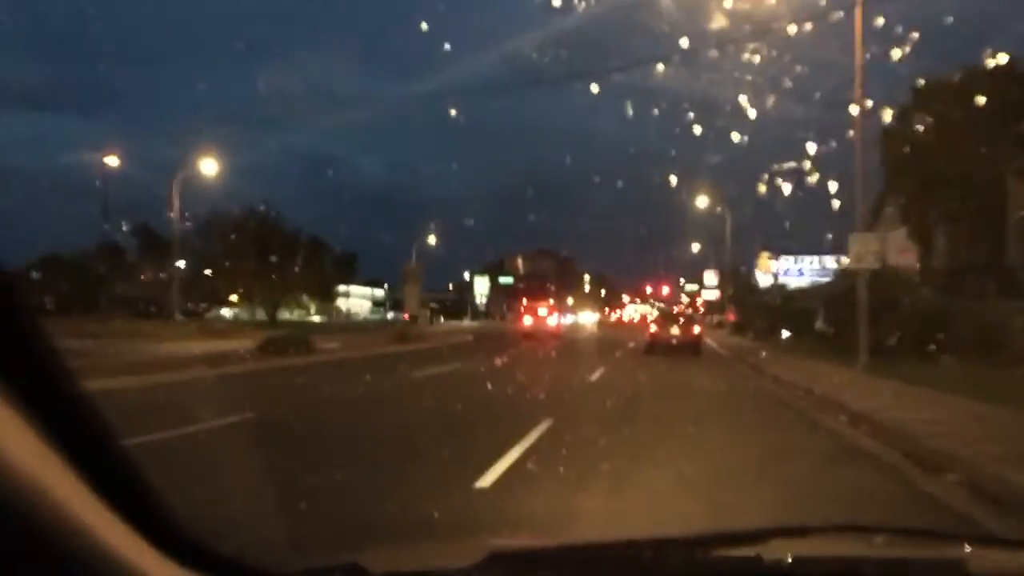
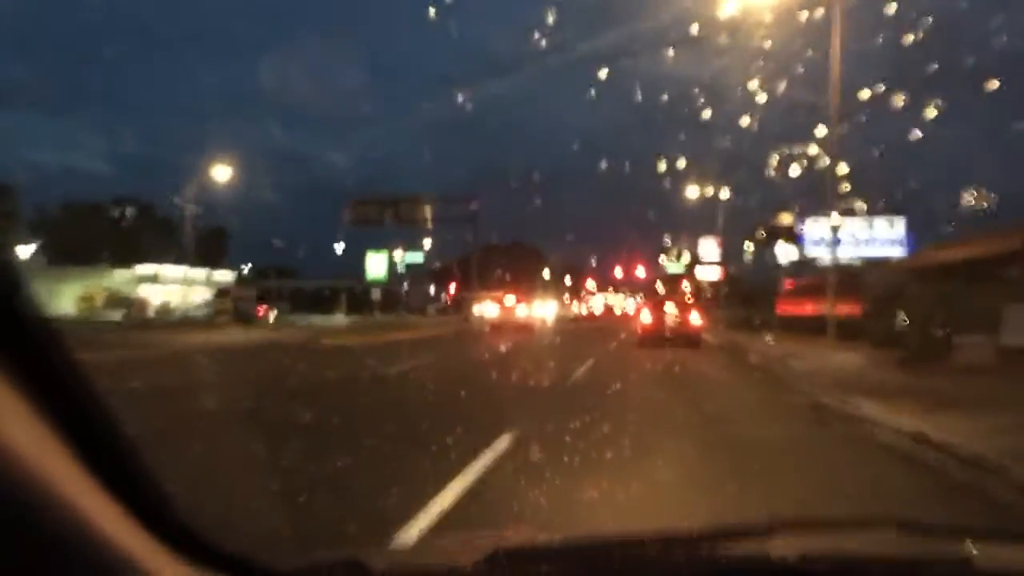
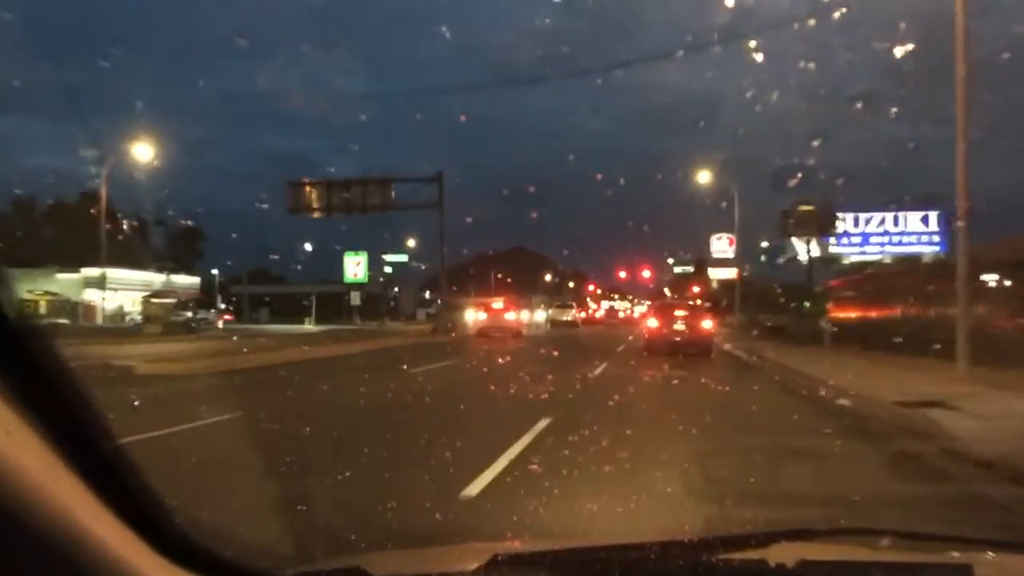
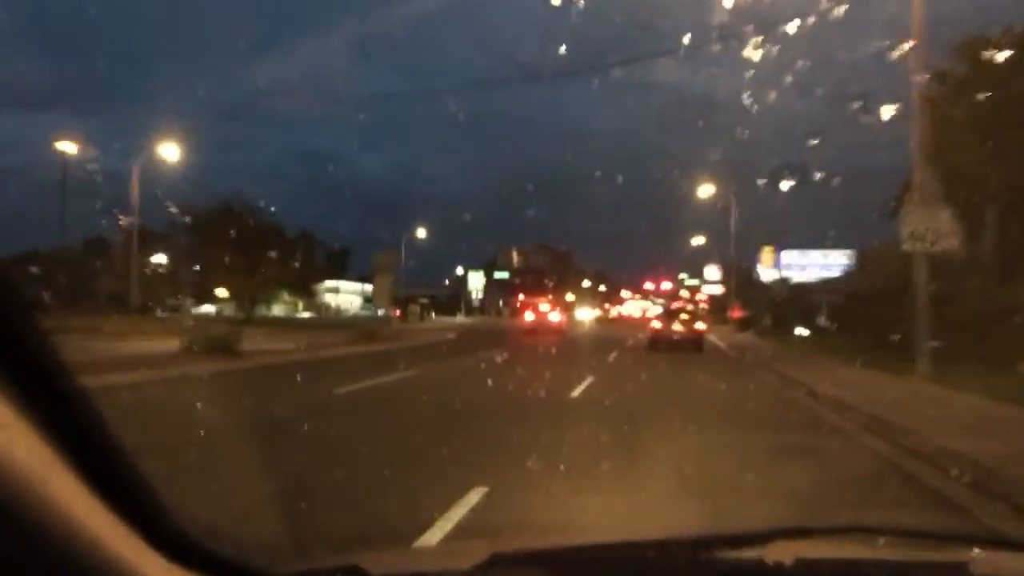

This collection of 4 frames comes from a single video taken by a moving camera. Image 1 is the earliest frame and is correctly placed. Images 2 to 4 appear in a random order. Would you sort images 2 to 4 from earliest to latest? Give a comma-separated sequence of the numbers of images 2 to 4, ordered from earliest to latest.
4, 2, 3
